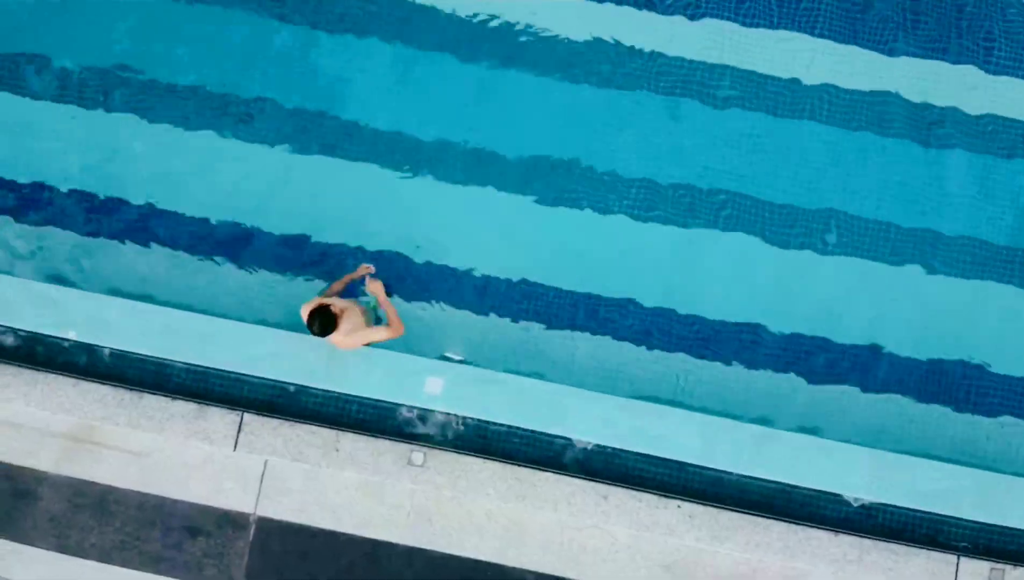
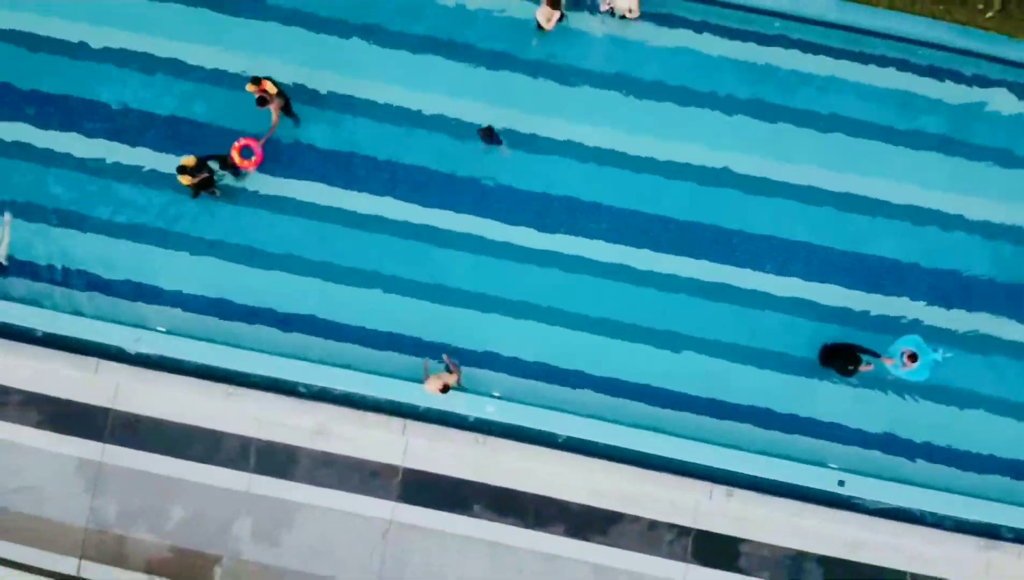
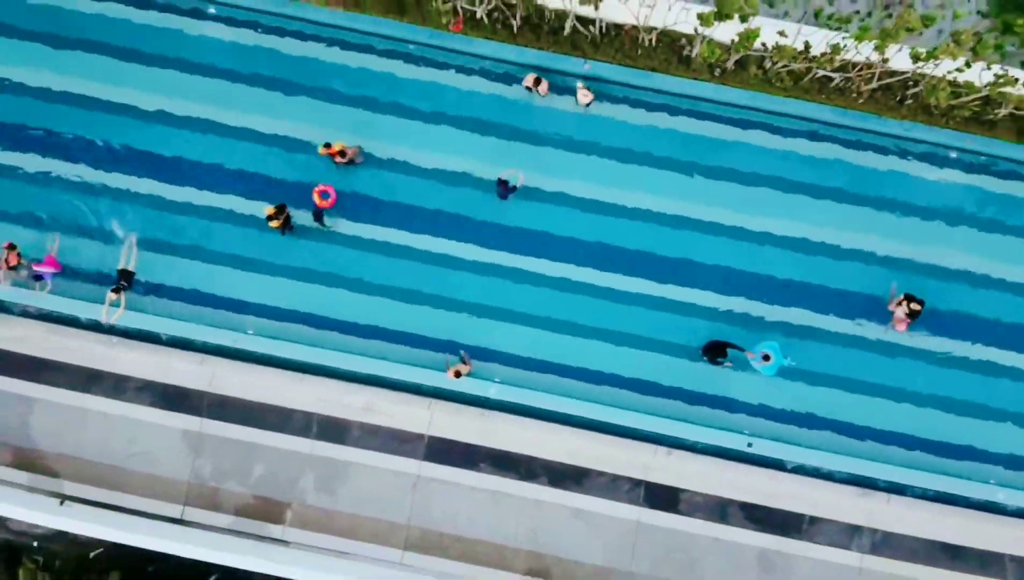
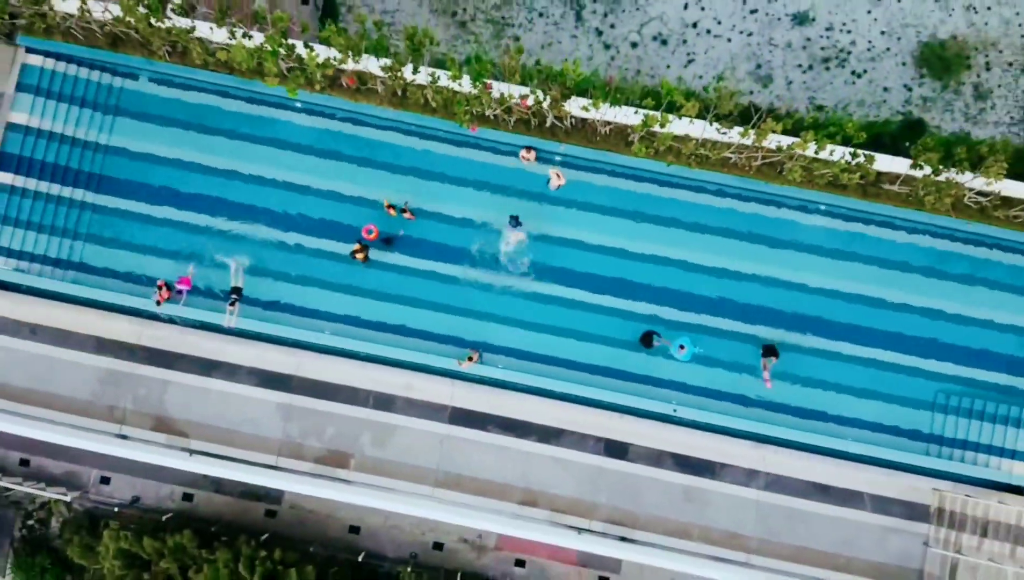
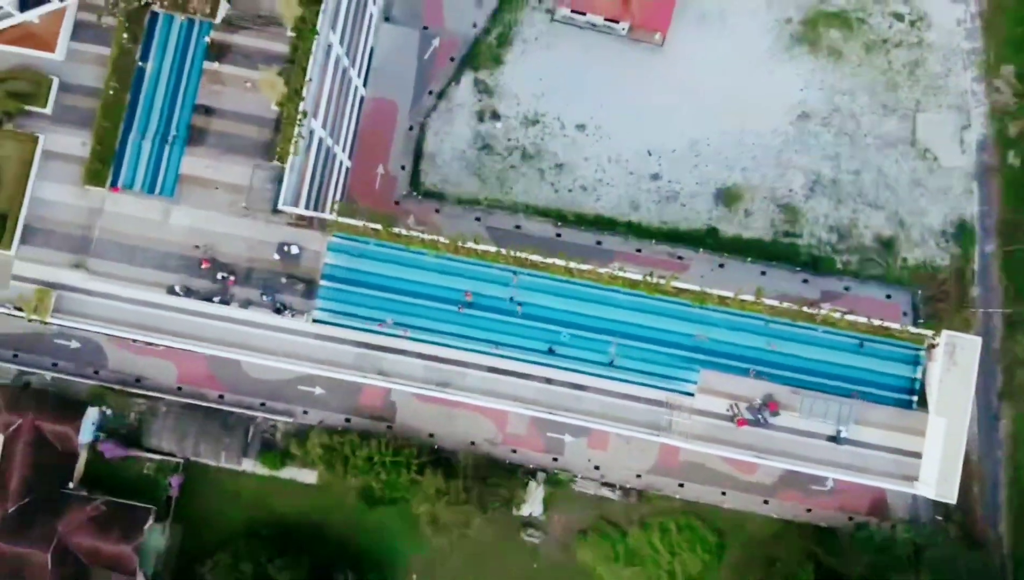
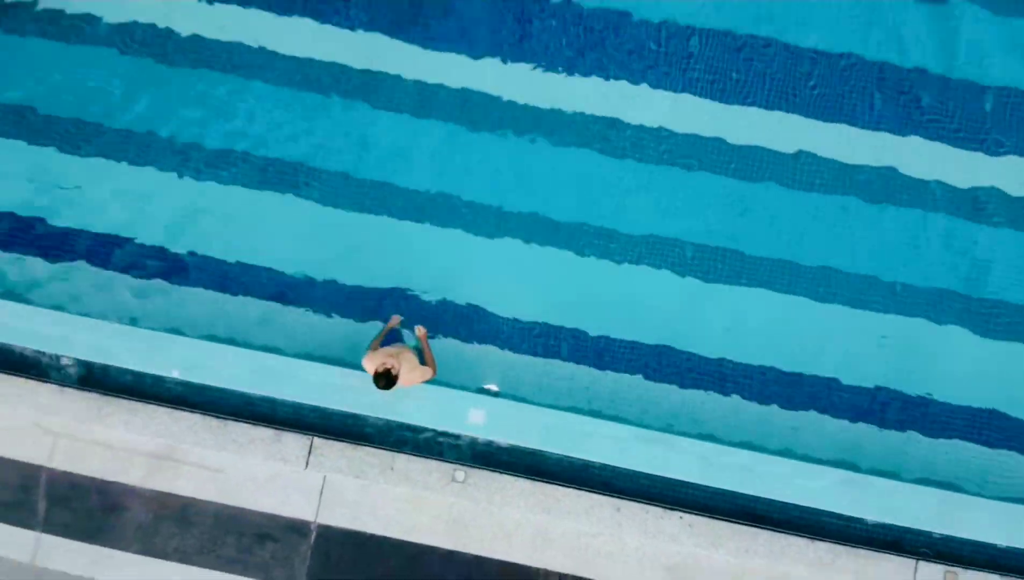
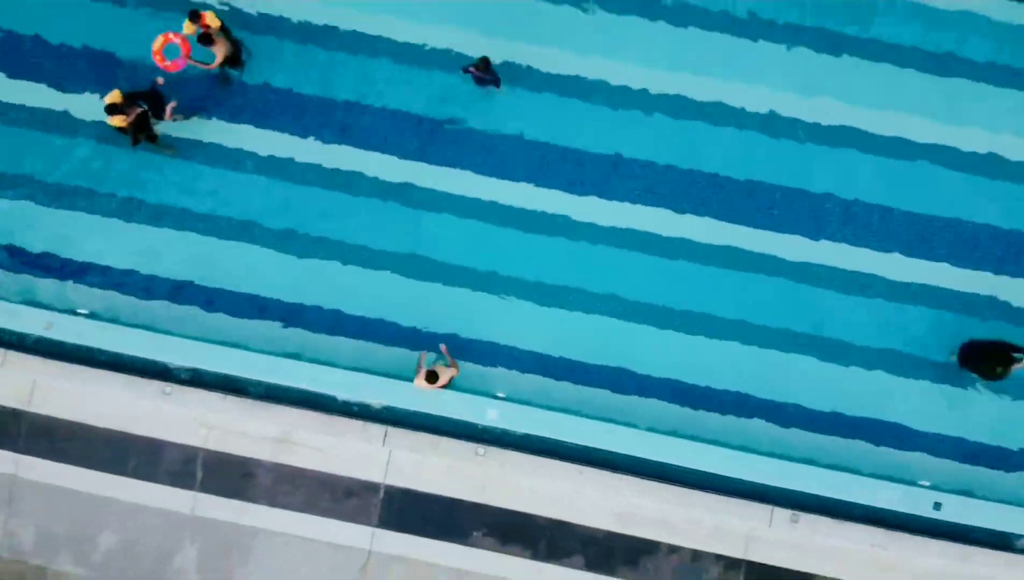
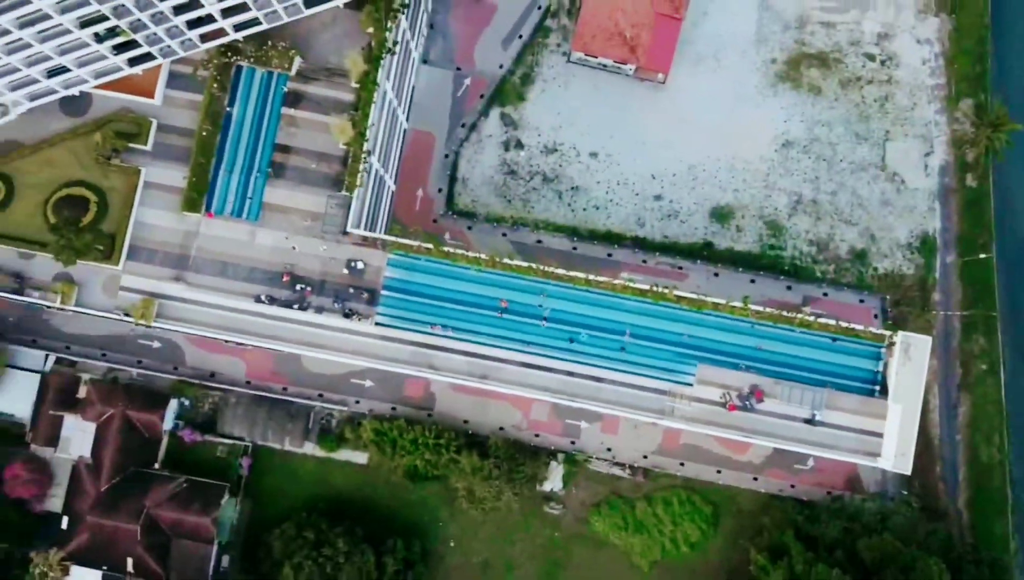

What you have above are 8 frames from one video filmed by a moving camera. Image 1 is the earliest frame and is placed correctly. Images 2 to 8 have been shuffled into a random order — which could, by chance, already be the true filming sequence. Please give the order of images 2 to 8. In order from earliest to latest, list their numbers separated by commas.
6, 7, 2, 3, 4, 5, 8
